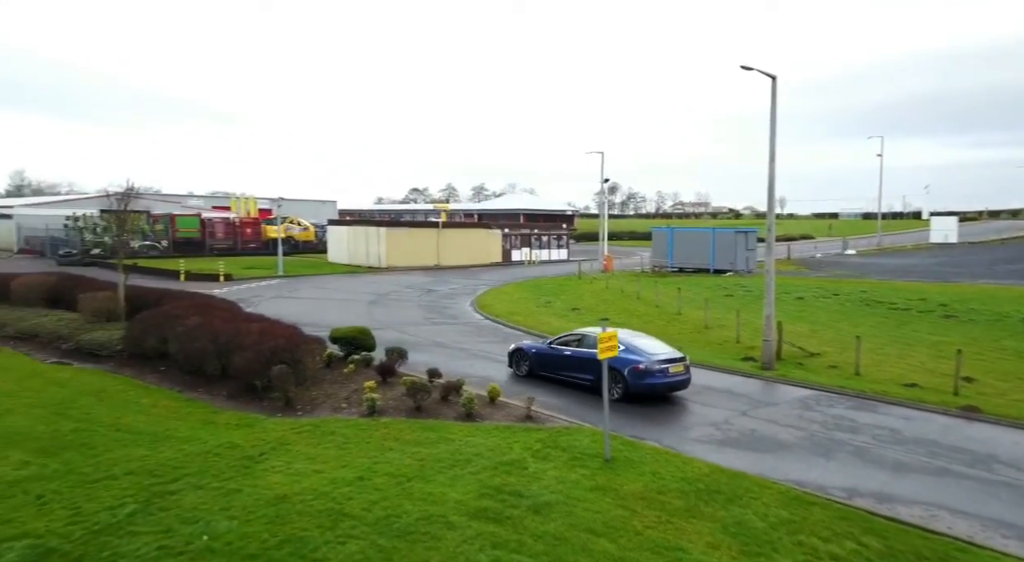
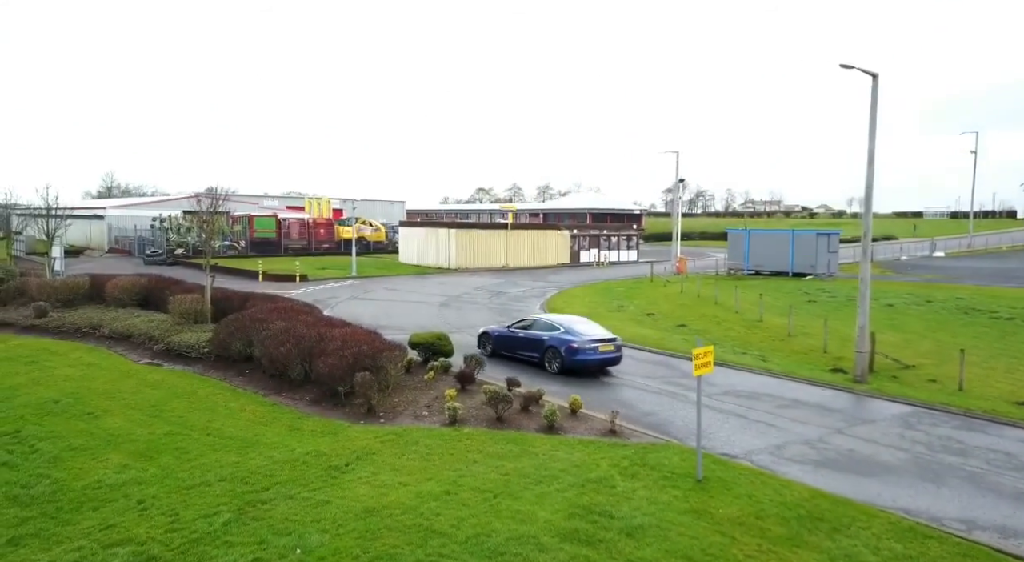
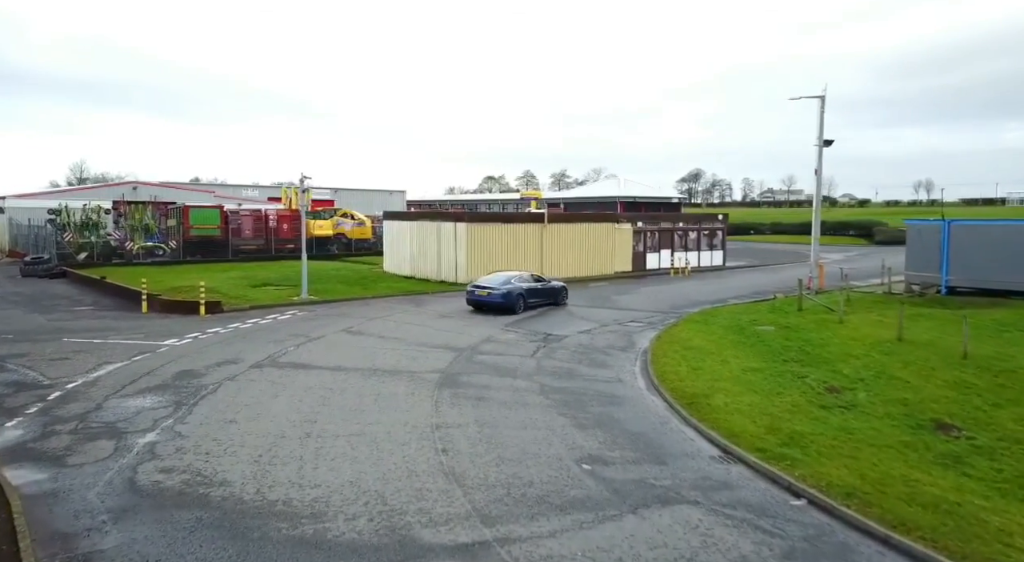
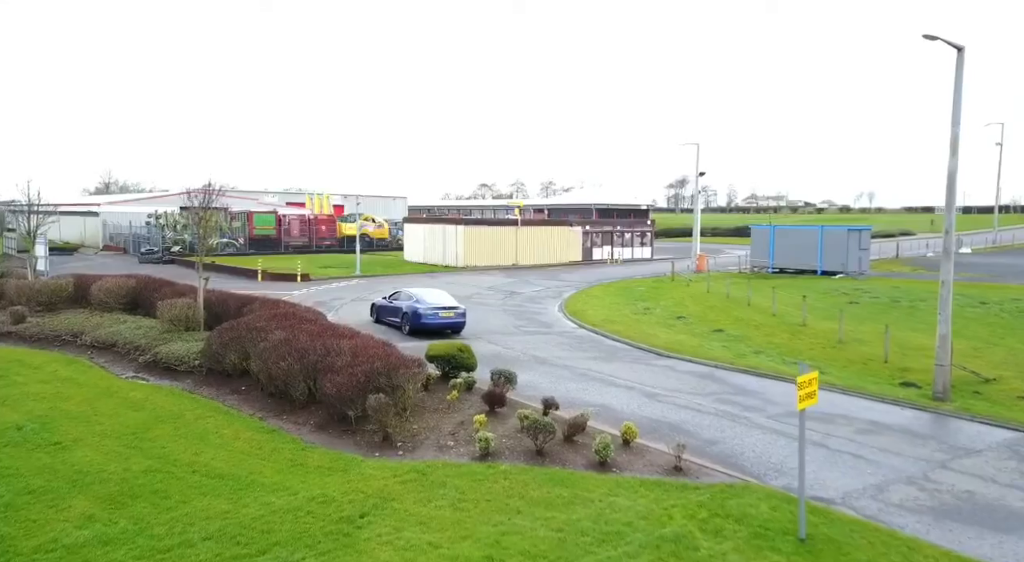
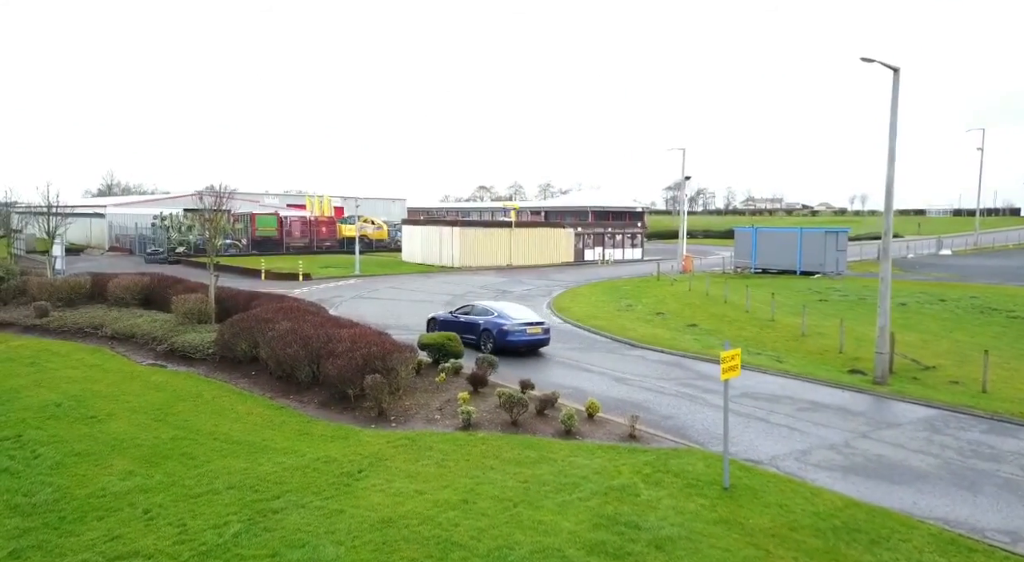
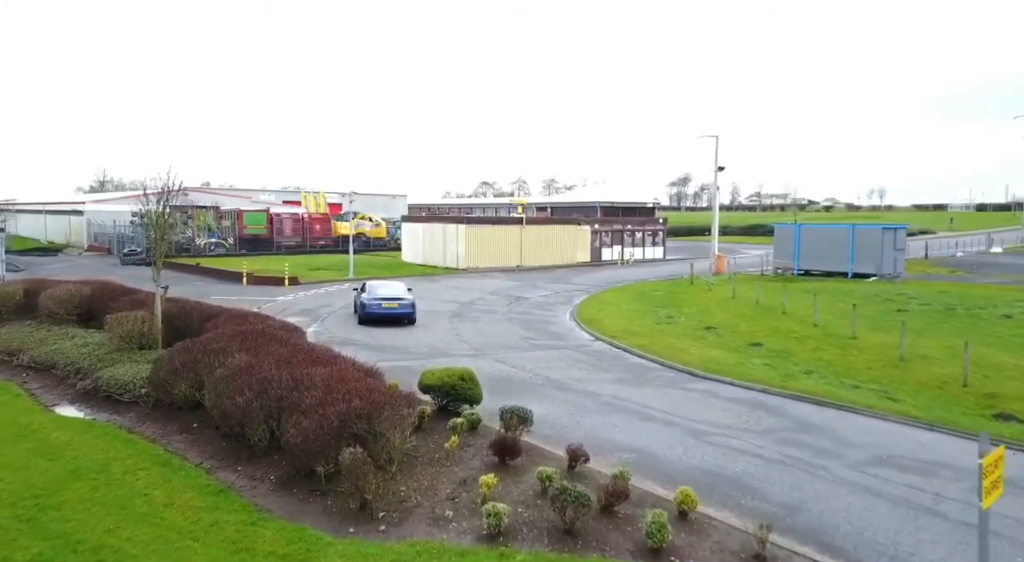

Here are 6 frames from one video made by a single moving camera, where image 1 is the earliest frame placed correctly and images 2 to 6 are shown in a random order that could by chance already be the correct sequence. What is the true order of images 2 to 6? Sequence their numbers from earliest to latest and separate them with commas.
2, 5, 4, 6, 3
